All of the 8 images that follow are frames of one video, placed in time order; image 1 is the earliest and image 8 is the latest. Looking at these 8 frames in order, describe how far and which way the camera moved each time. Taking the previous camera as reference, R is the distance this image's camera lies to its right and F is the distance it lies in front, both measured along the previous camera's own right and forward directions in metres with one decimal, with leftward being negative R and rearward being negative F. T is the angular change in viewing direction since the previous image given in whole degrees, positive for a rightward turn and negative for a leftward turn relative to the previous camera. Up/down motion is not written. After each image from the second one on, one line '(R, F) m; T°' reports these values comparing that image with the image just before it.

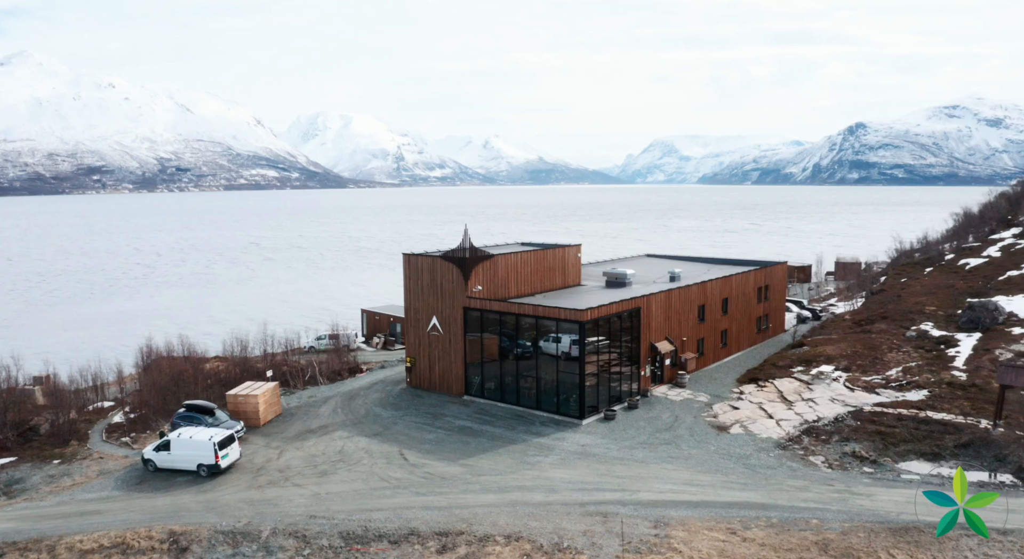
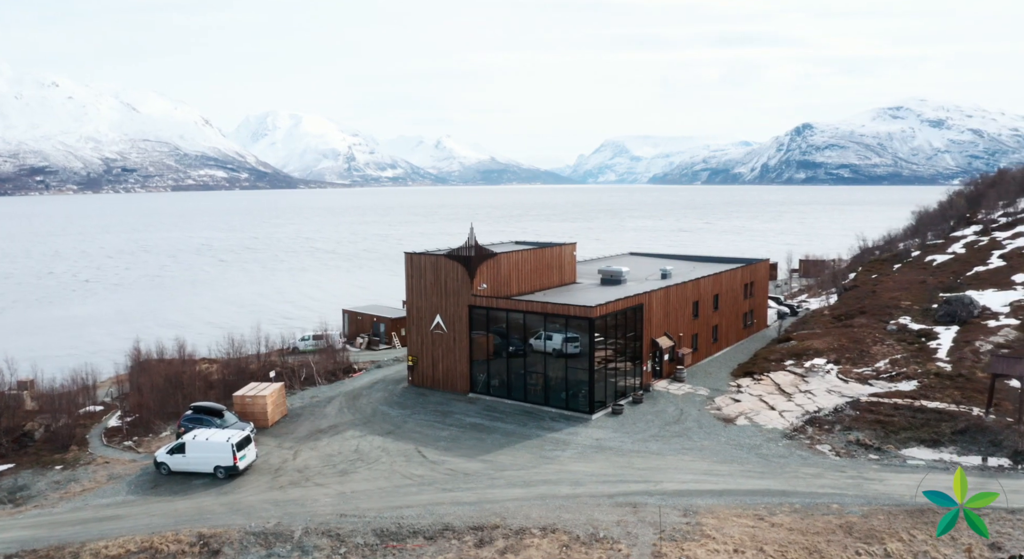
(-2.1, -0.2) m; +3°
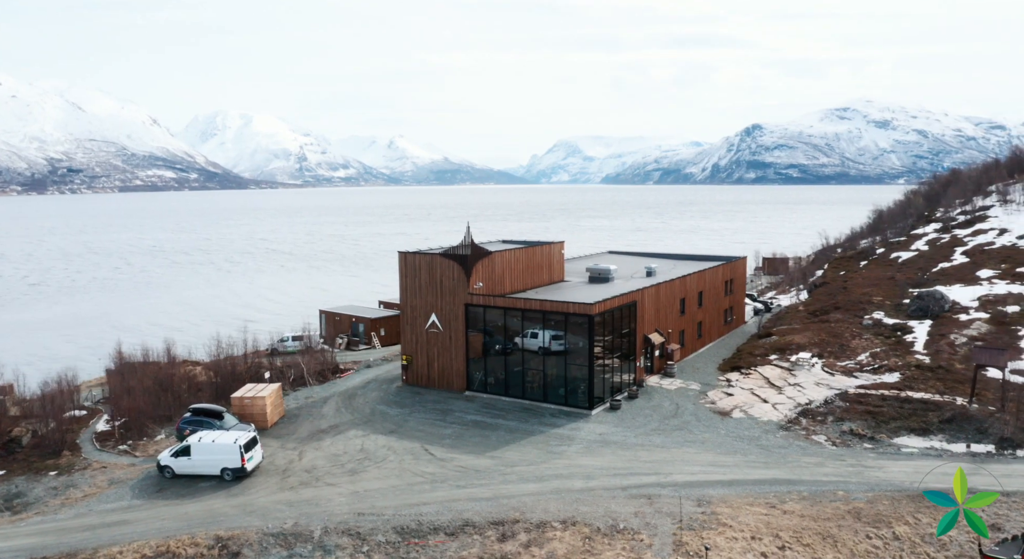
(-1.7, -0.2) m; +3°
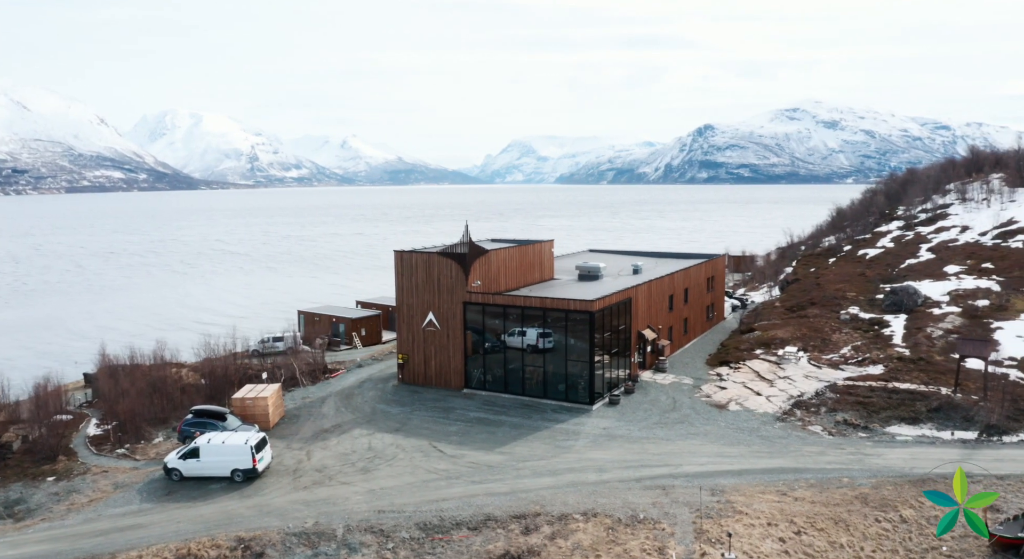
(-1.7, -0.2) m; +3°
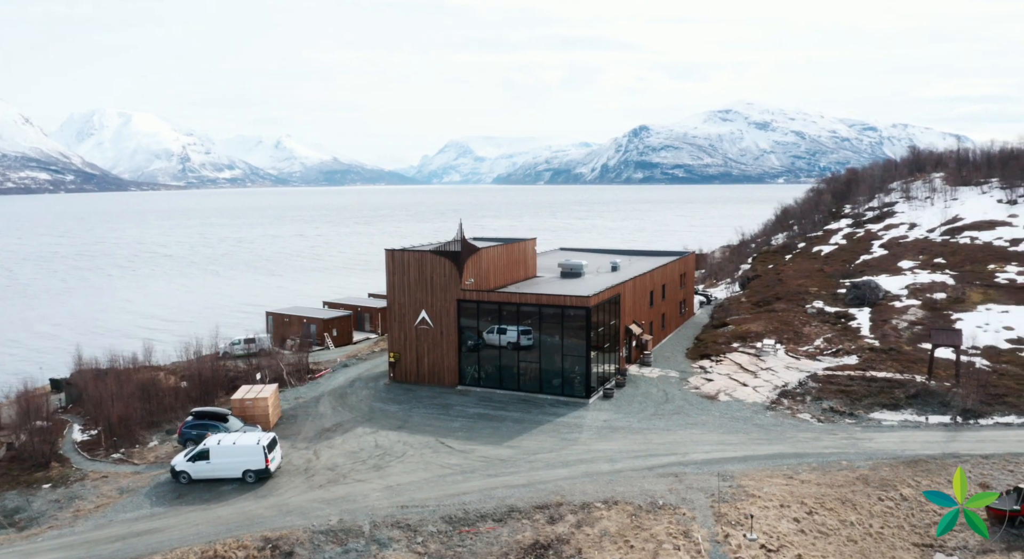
(-2.3, -0.3) m; +4°
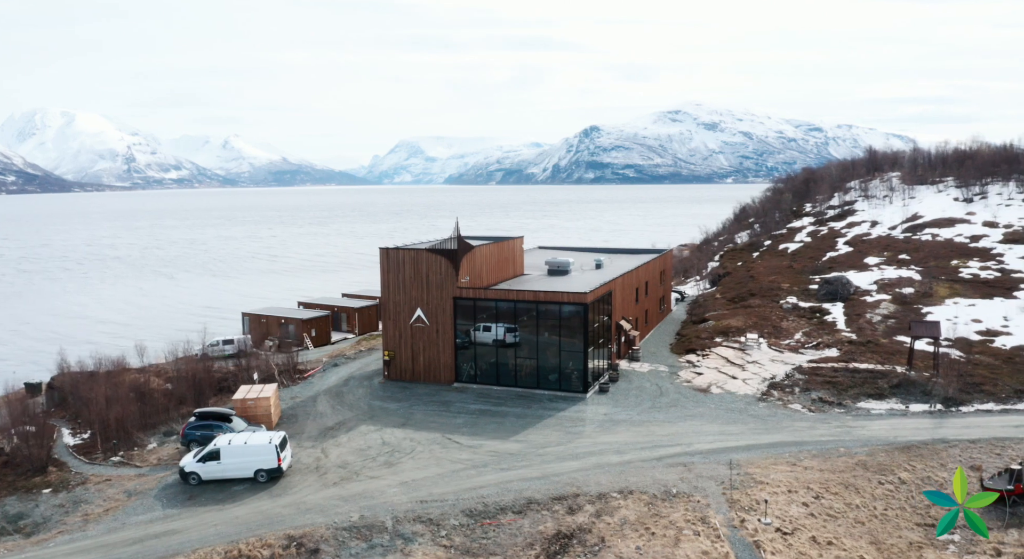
(-1.8, -0.3) m; +3°
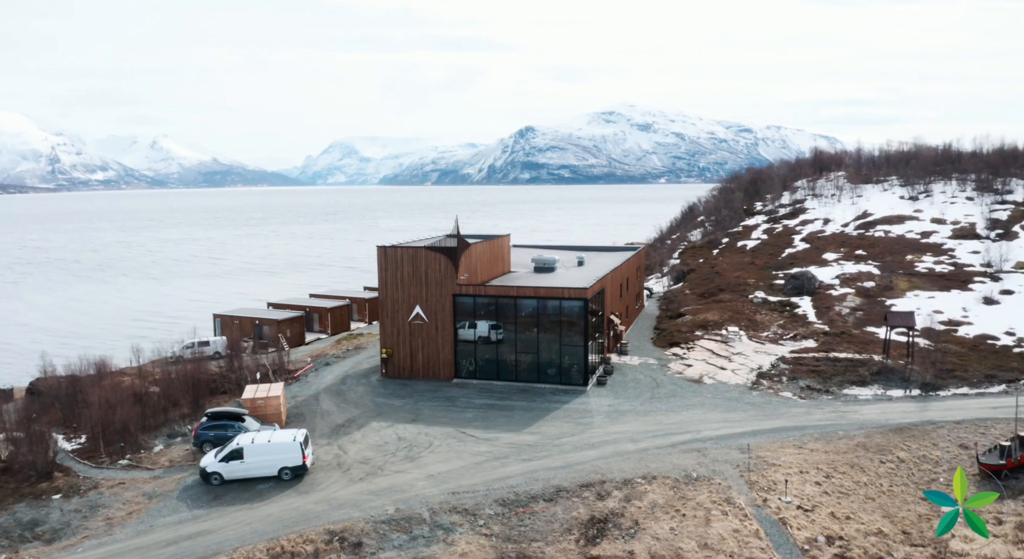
(-2.6, -0.5) m; +4°
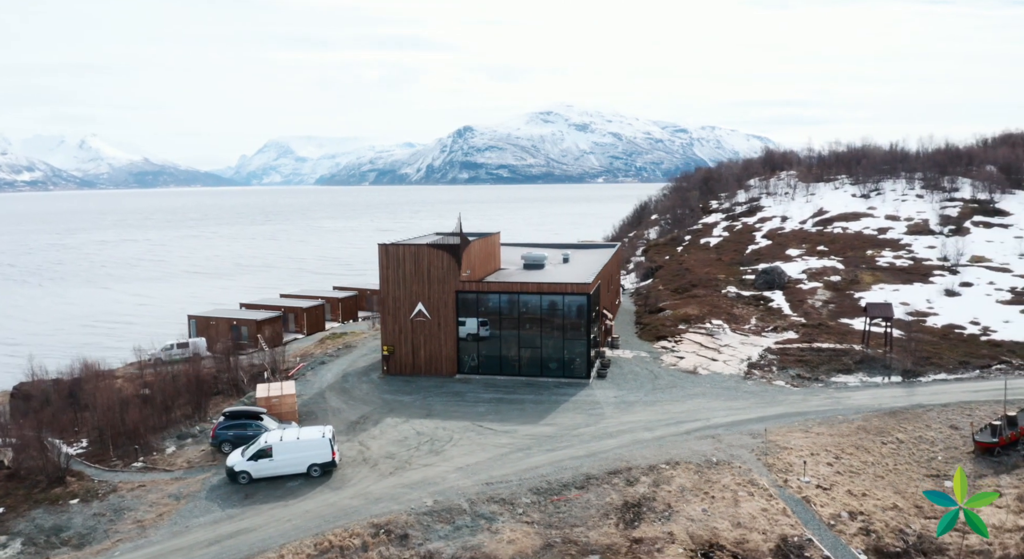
(-2.7, -0.5) m; +4°
